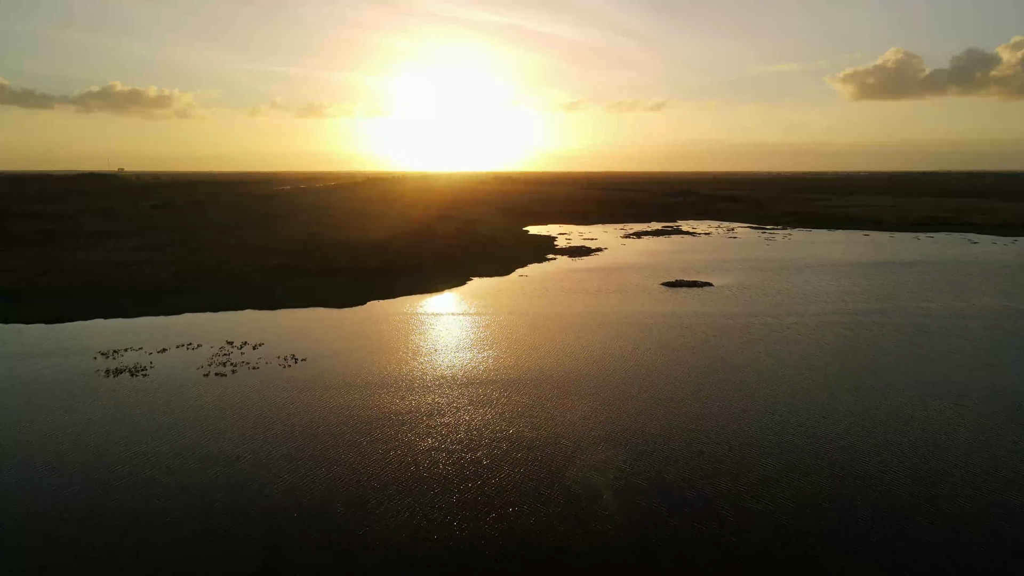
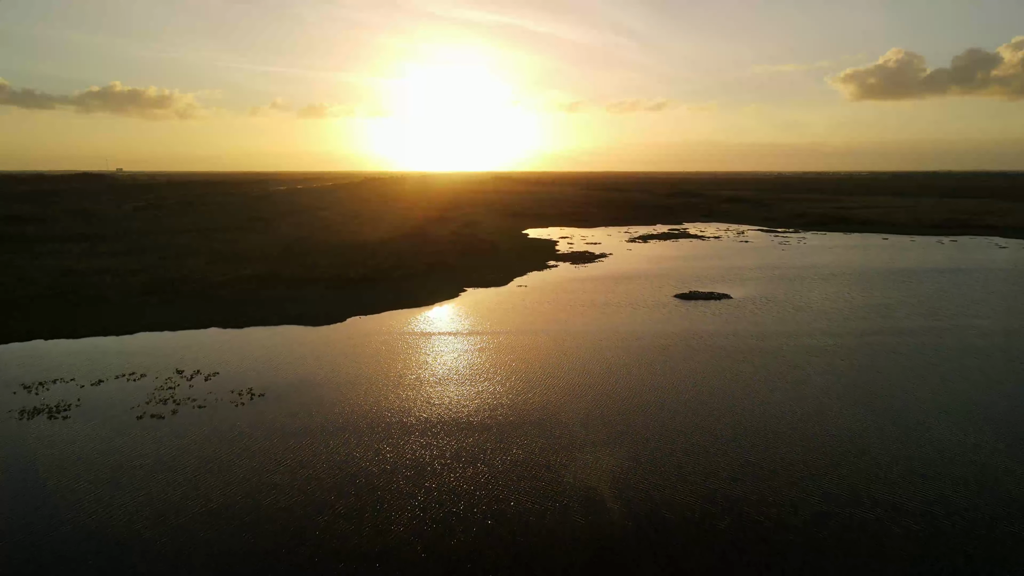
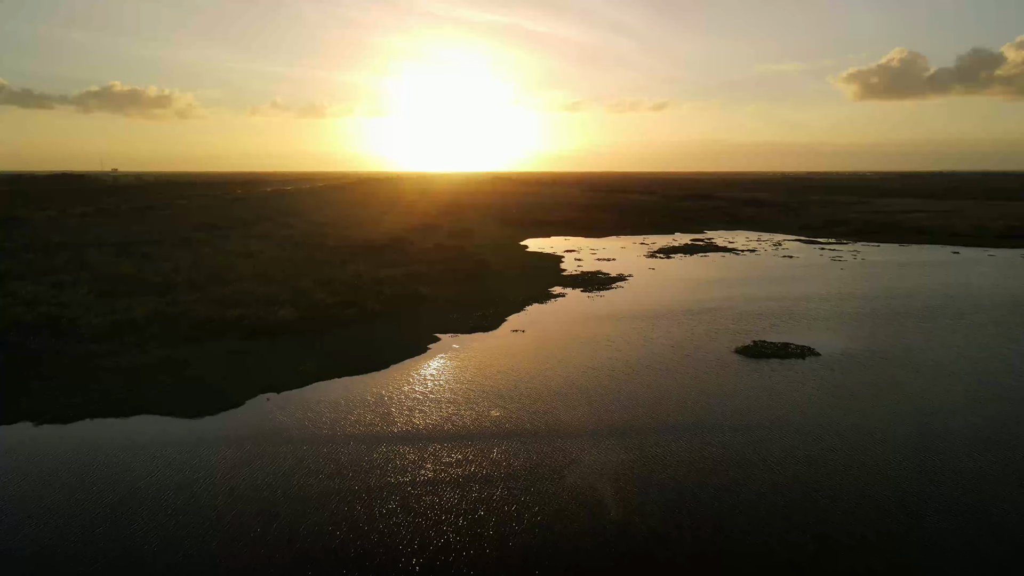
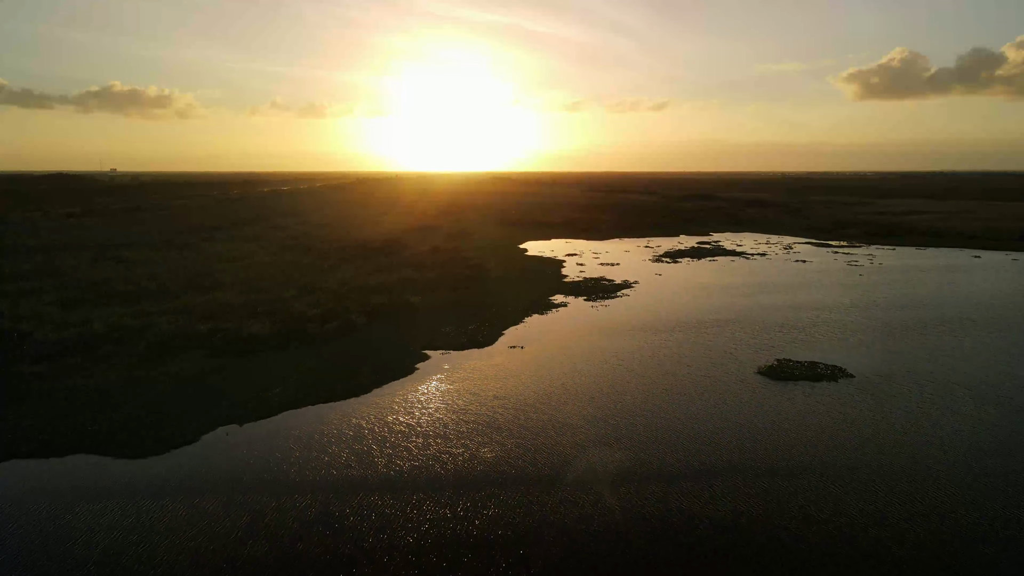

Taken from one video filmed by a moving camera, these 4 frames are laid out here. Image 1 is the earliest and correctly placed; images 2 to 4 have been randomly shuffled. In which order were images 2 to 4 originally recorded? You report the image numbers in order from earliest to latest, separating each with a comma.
2, 3, 4
